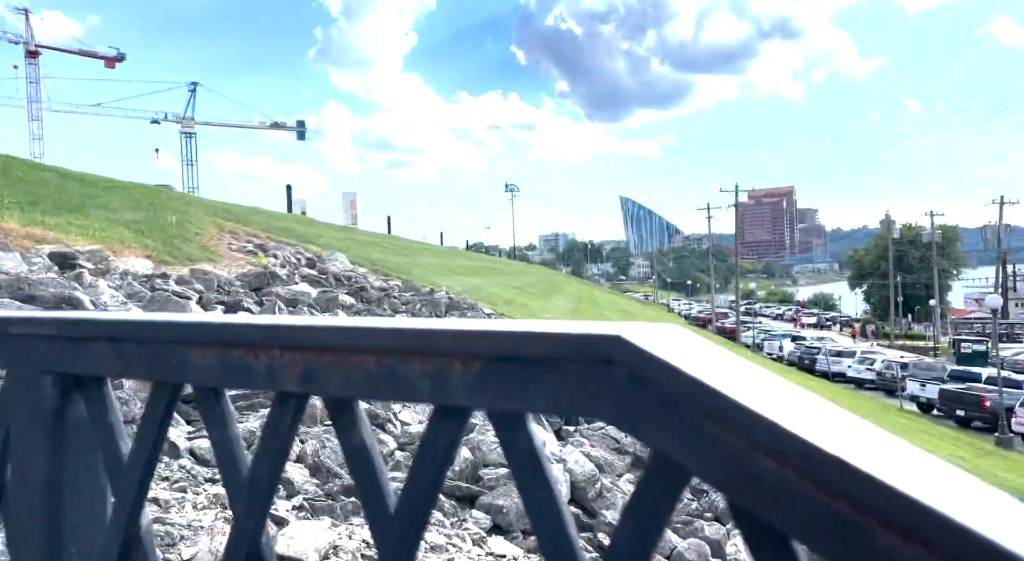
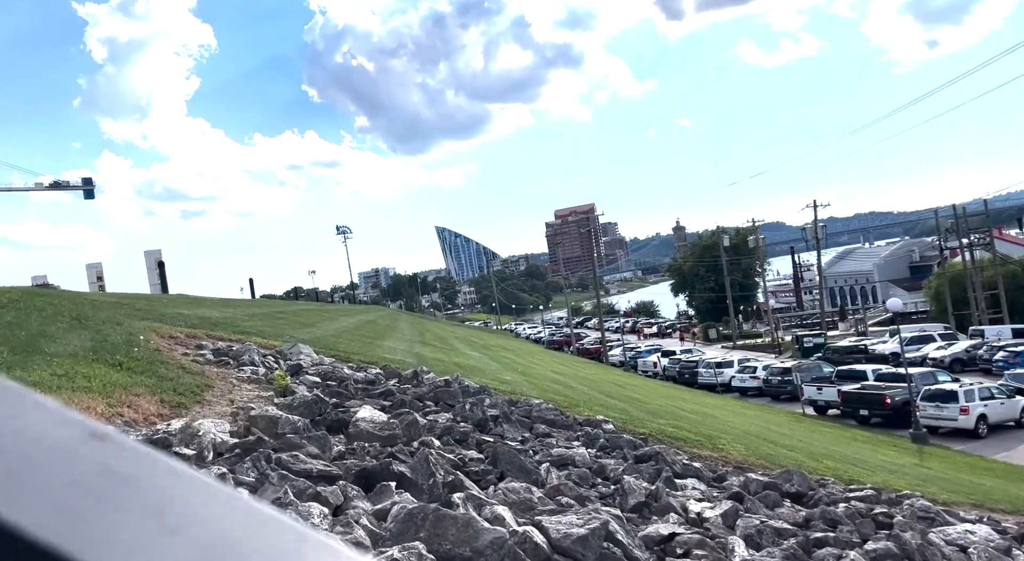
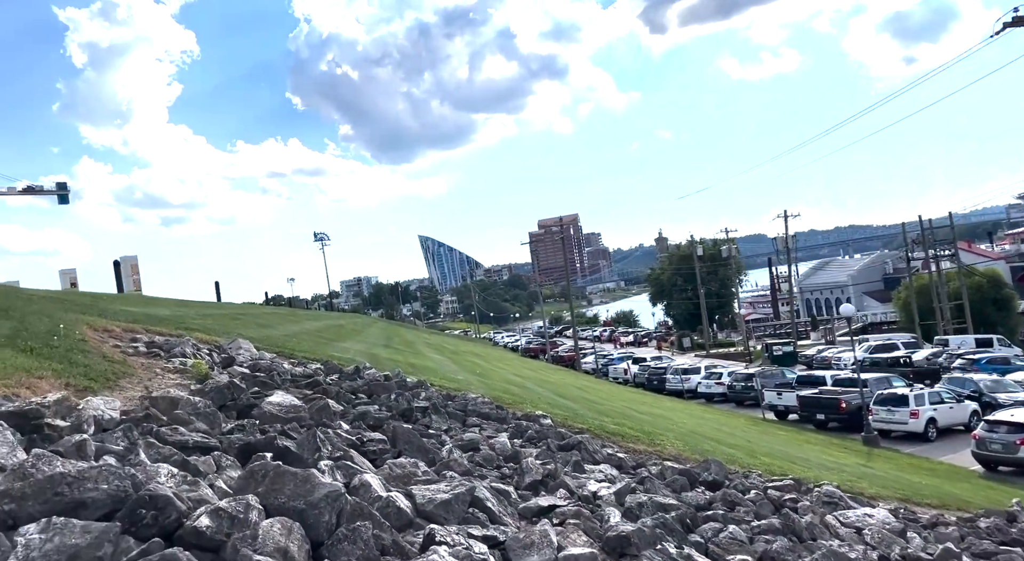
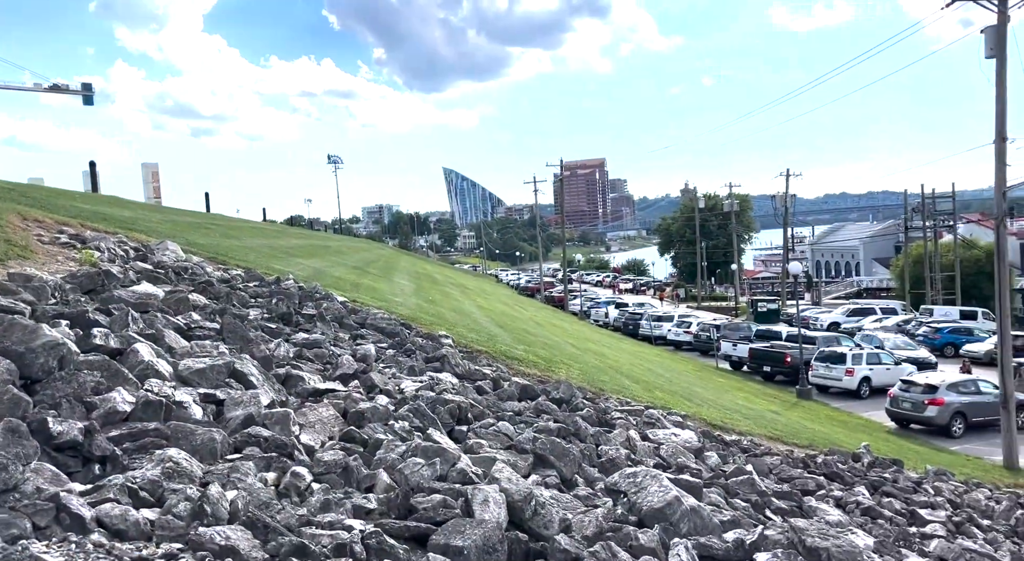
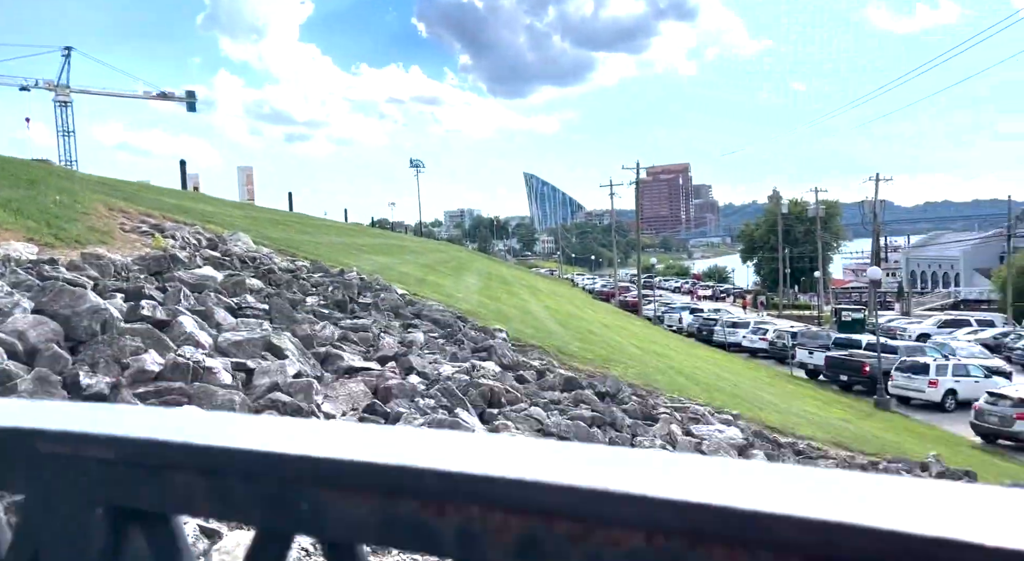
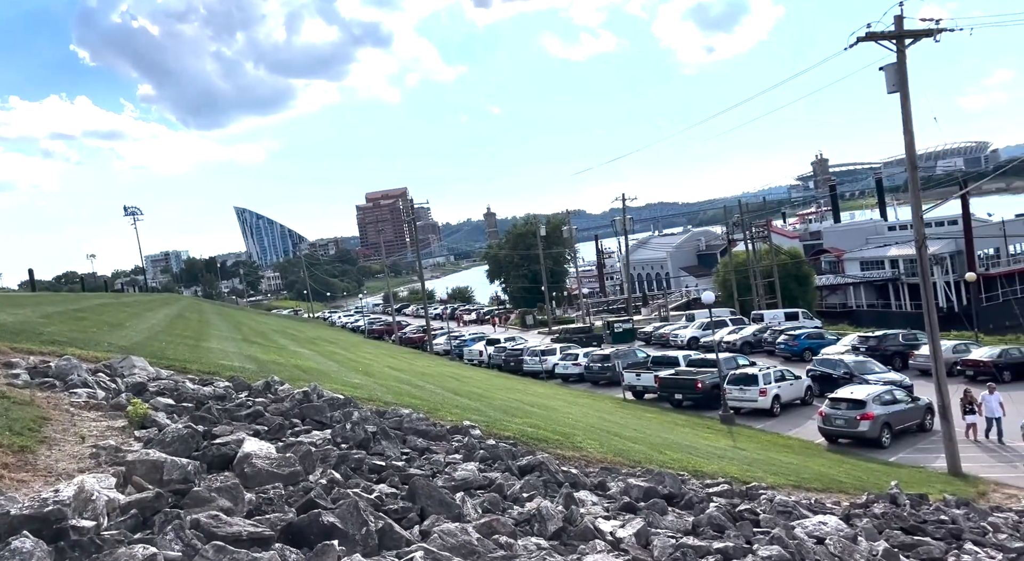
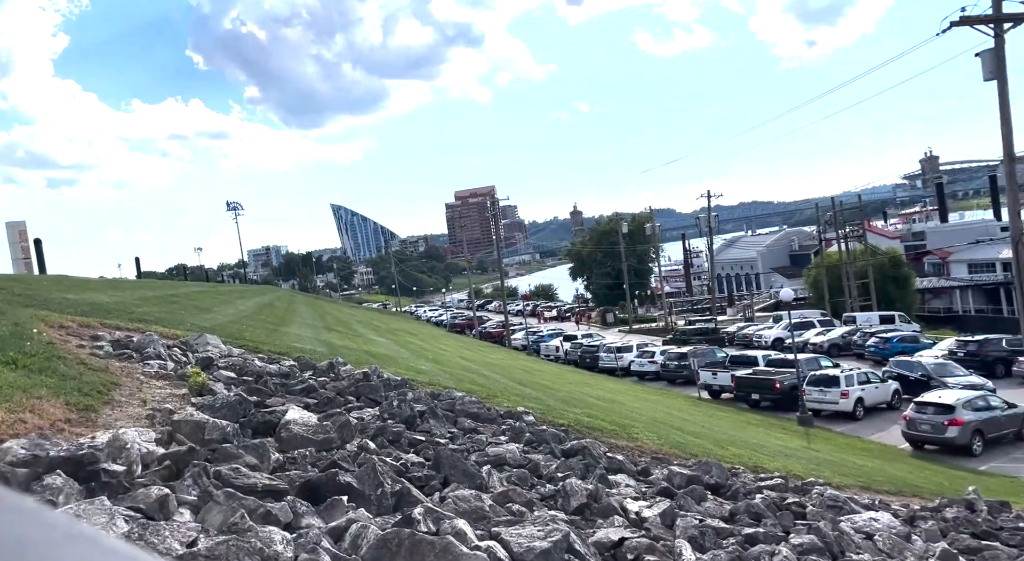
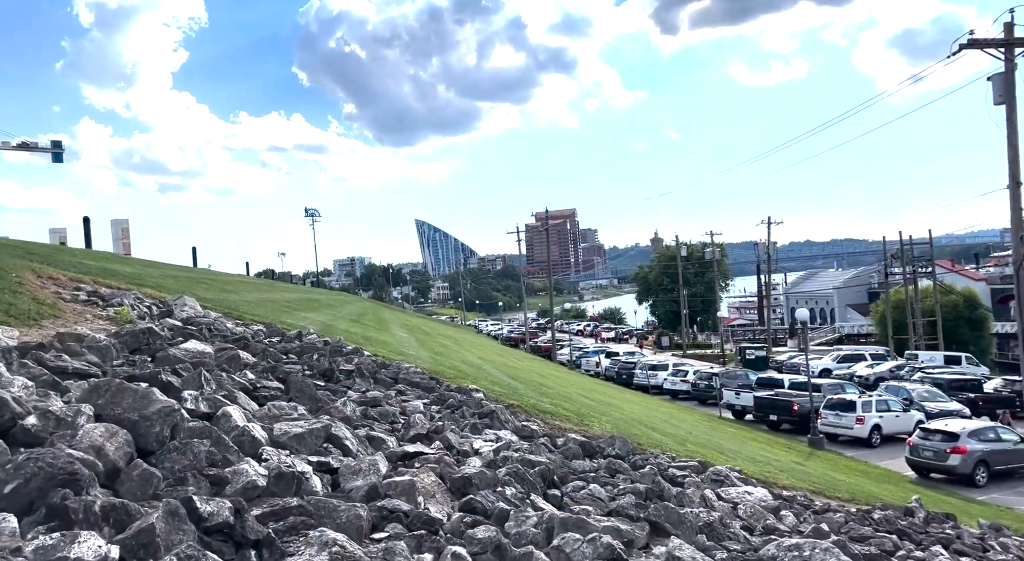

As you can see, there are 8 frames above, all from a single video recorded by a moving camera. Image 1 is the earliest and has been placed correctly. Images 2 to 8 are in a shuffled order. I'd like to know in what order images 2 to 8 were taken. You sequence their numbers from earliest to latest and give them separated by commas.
5, 4, 8, 3, 2, 7, 6
